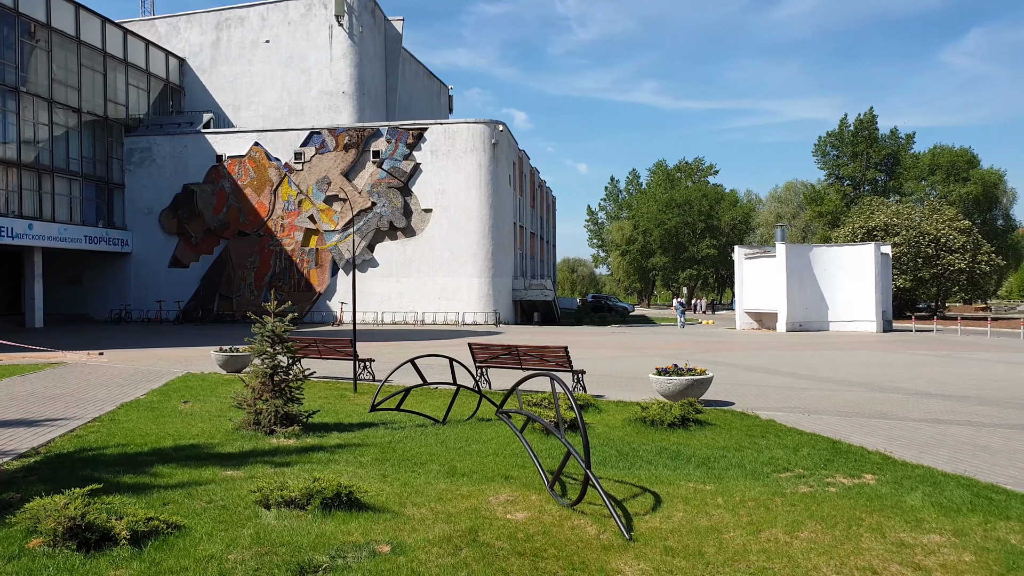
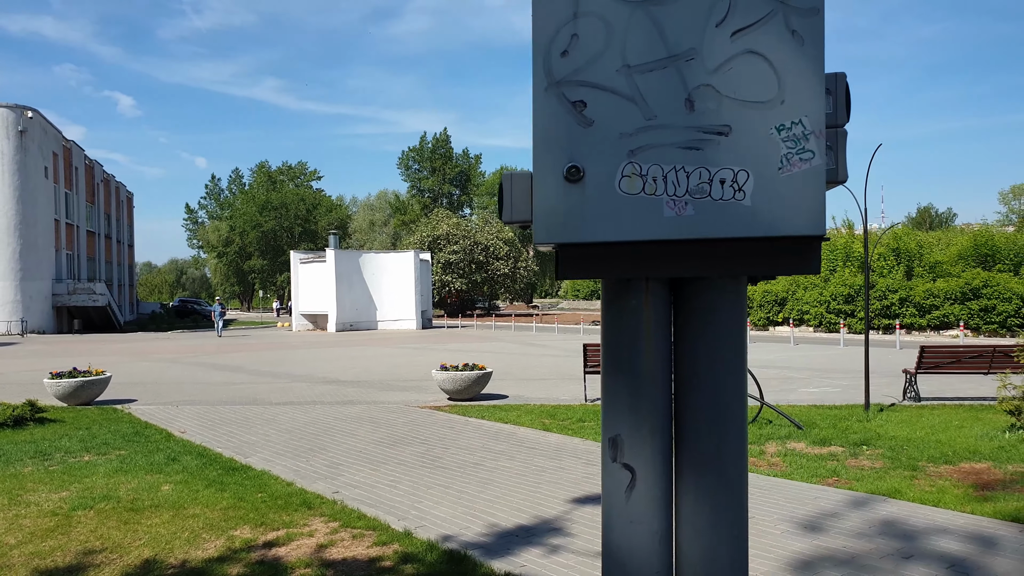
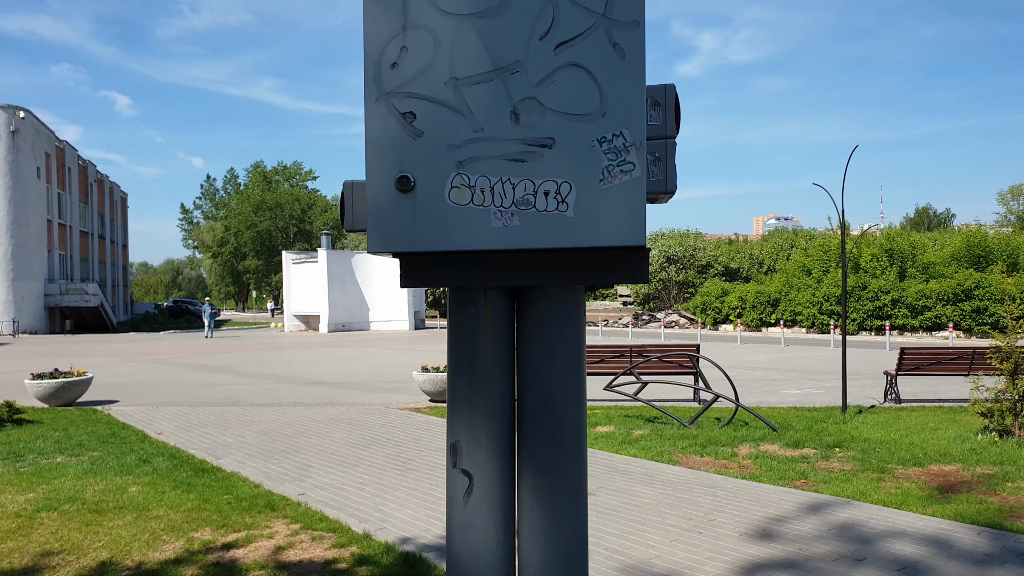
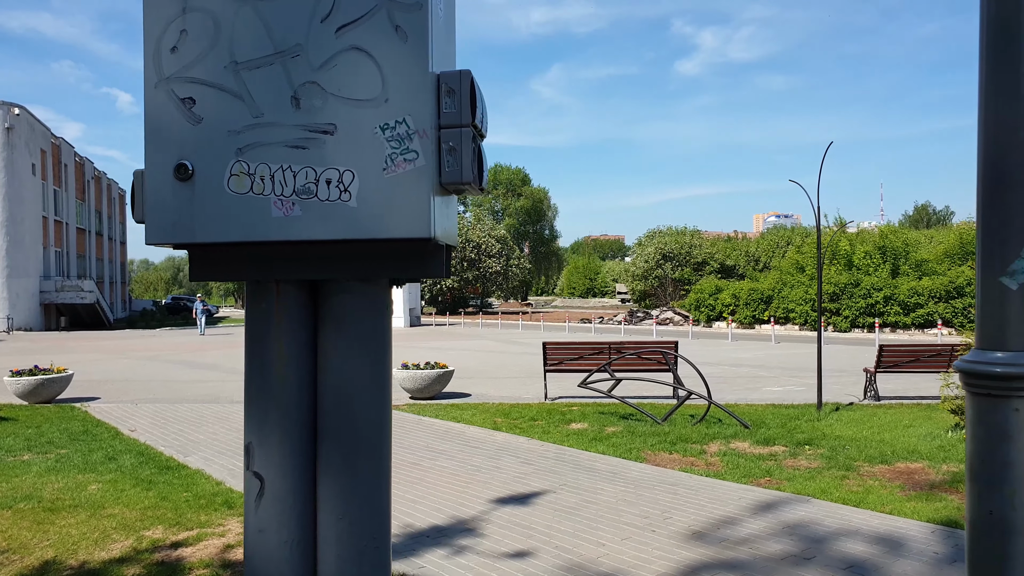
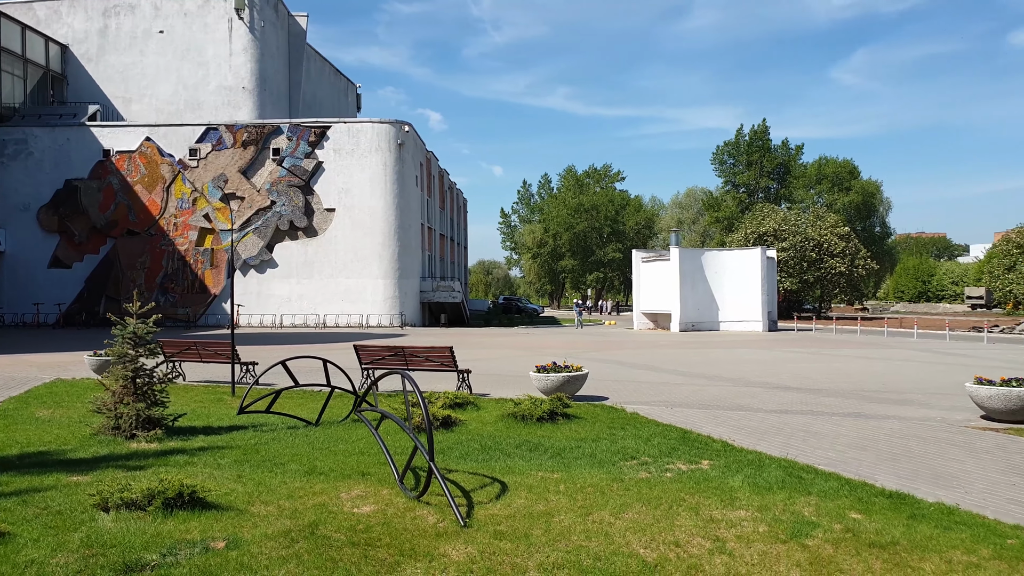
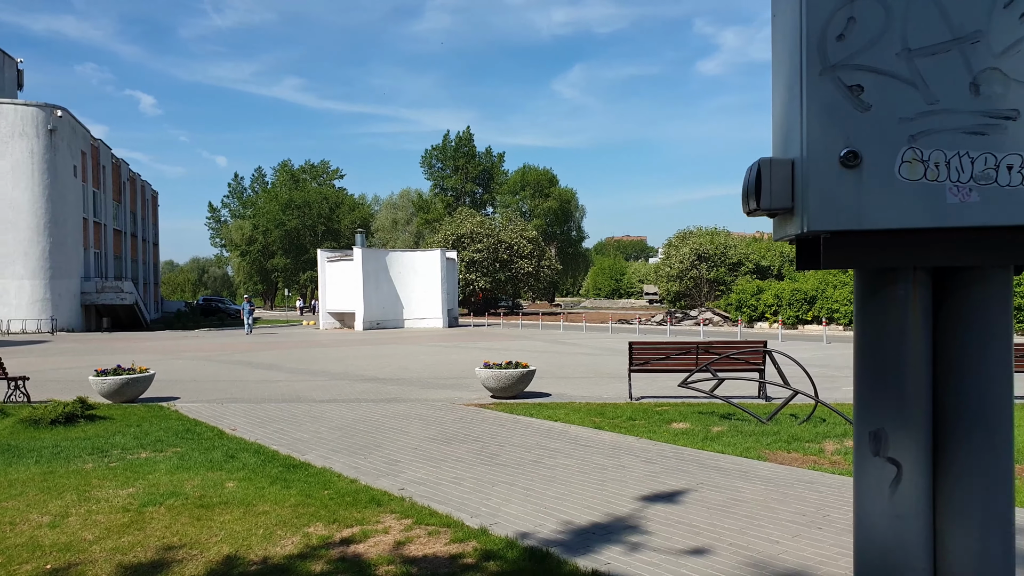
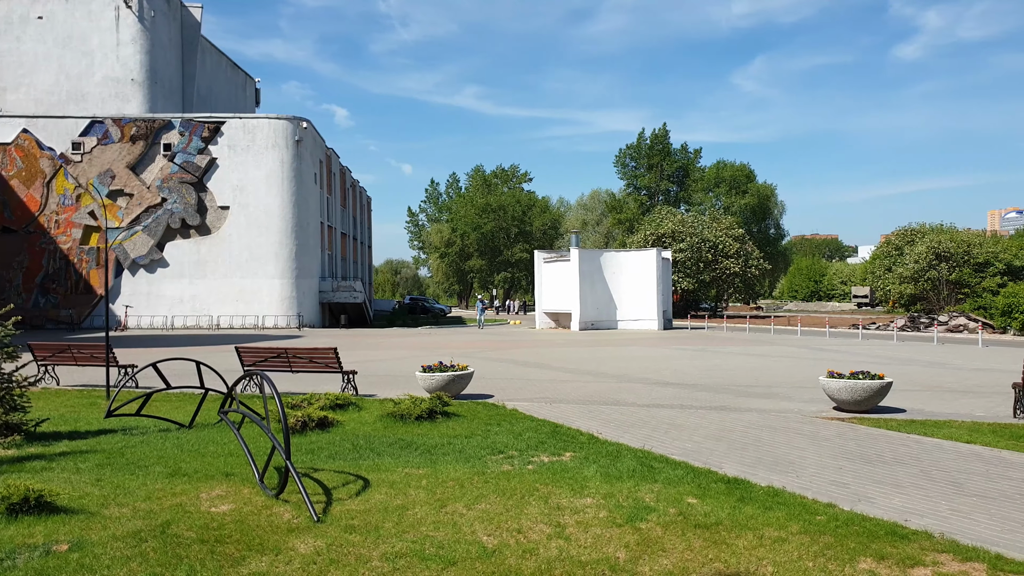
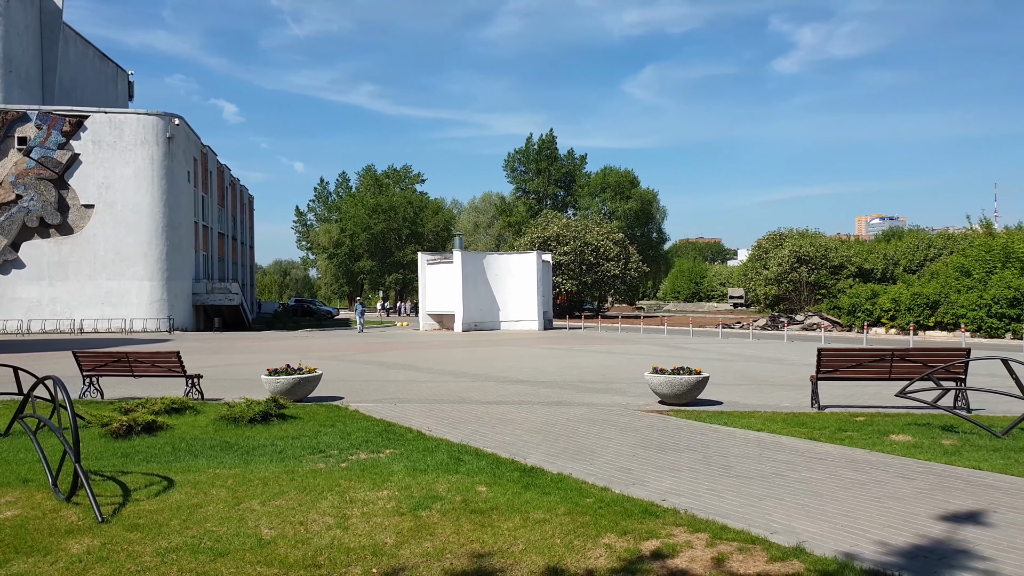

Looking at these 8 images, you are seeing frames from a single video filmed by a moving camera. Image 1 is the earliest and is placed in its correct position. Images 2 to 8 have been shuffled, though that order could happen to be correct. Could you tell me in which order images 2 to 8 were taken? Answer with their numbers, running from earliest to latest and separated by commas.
5, 7, 8, 6, 2, 3, 4
